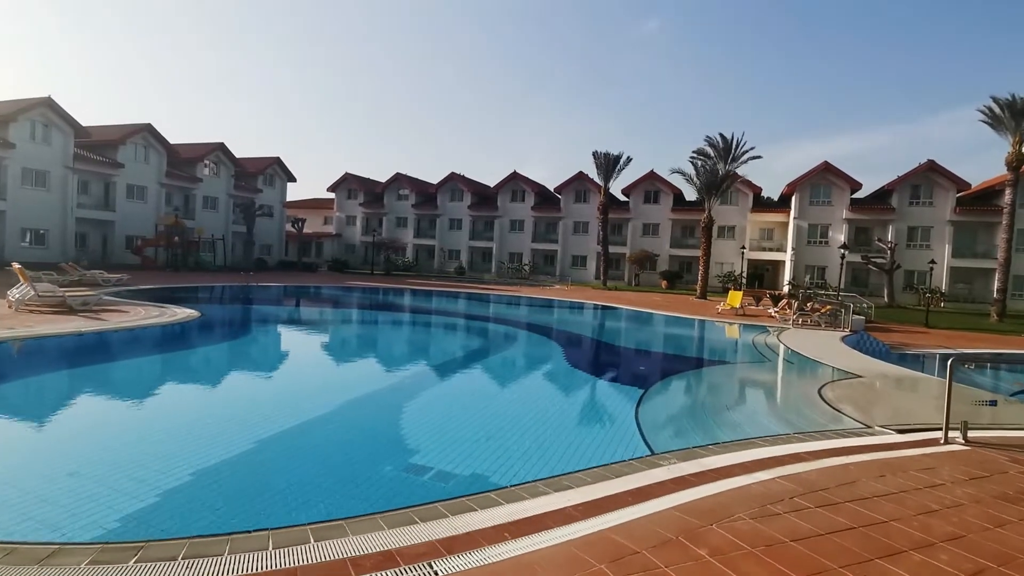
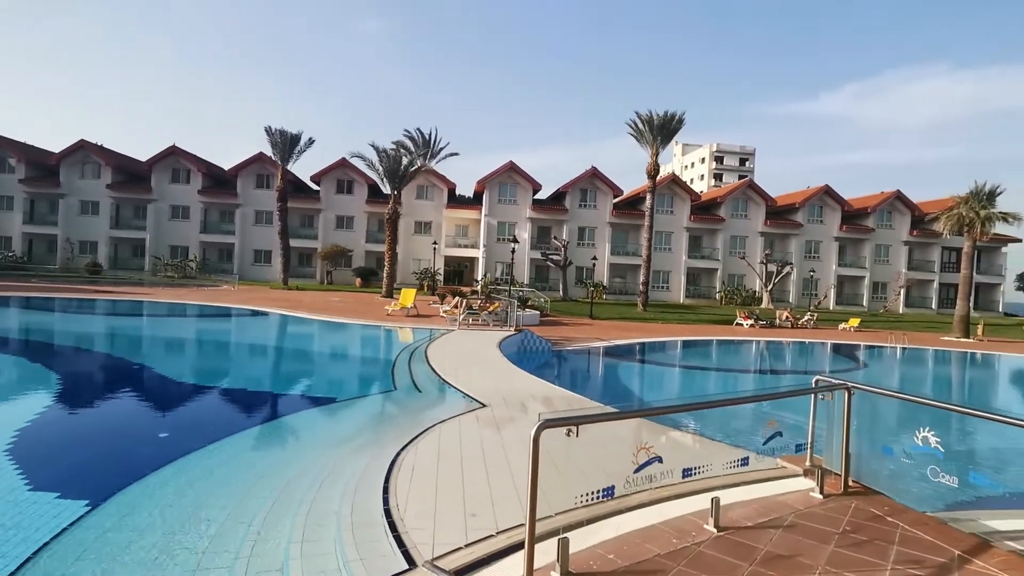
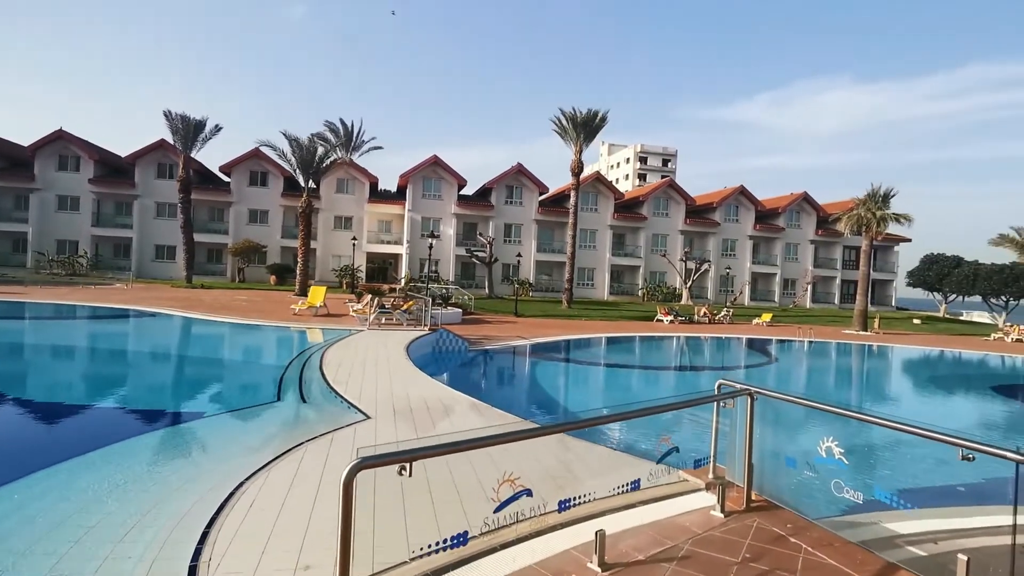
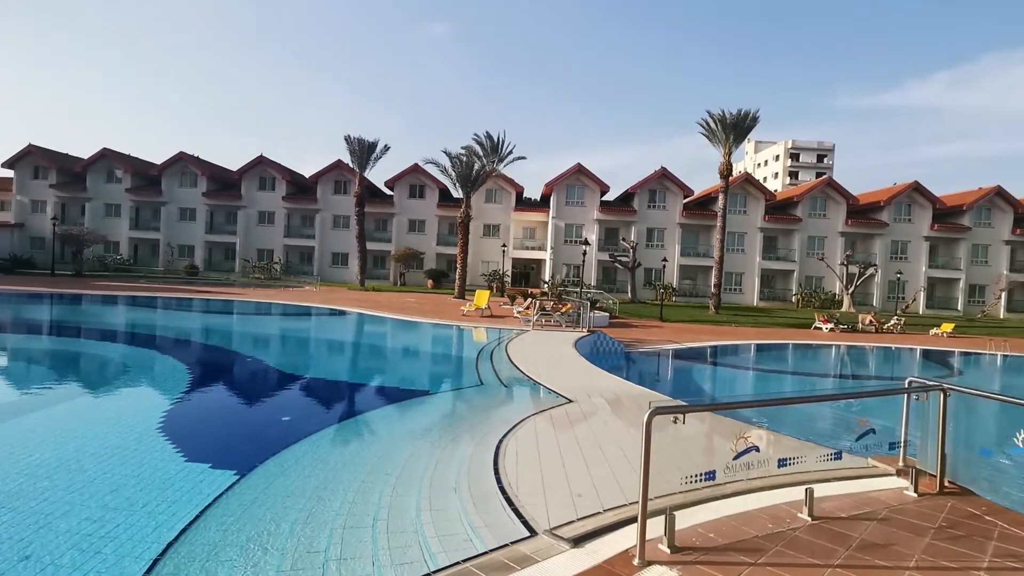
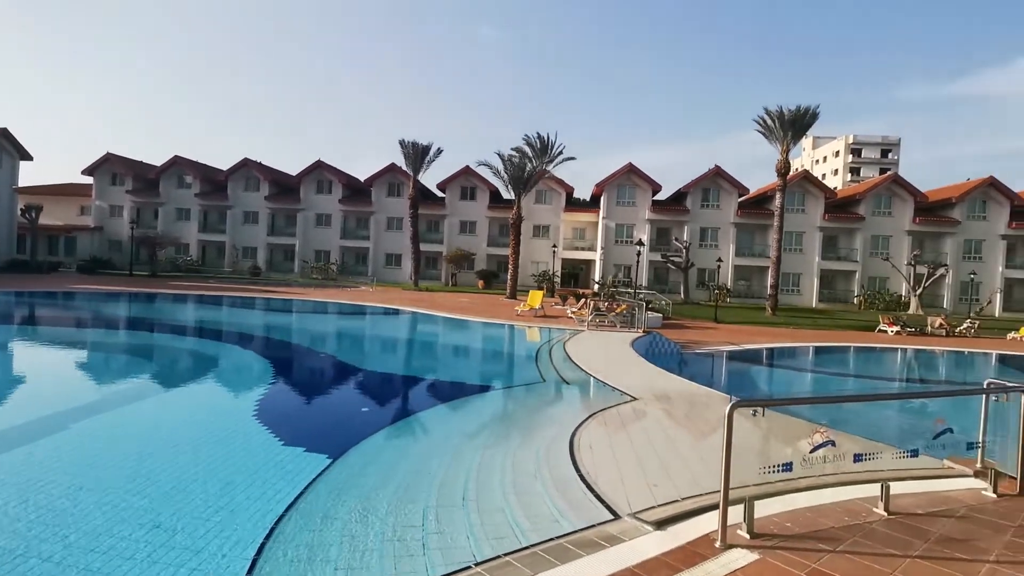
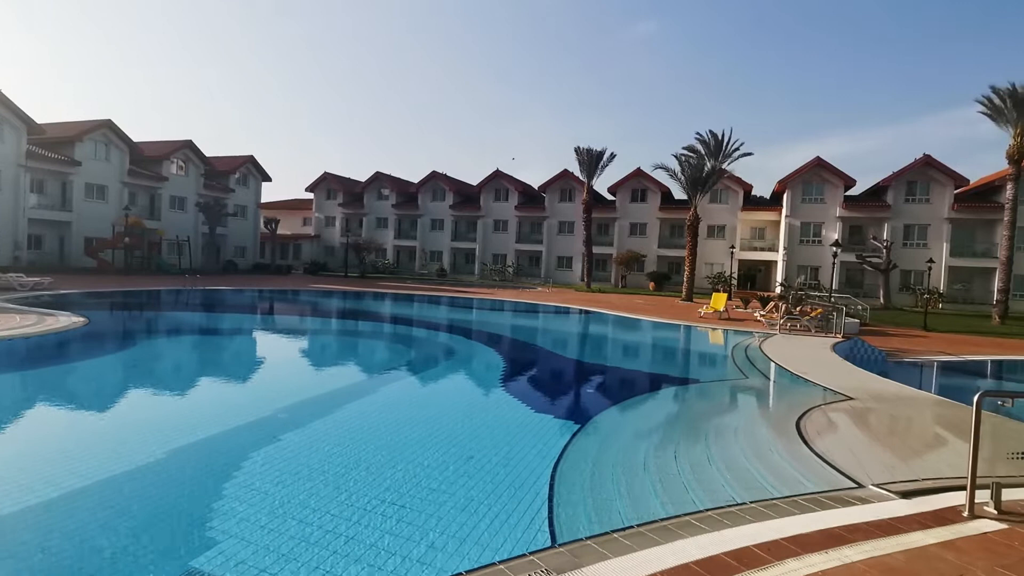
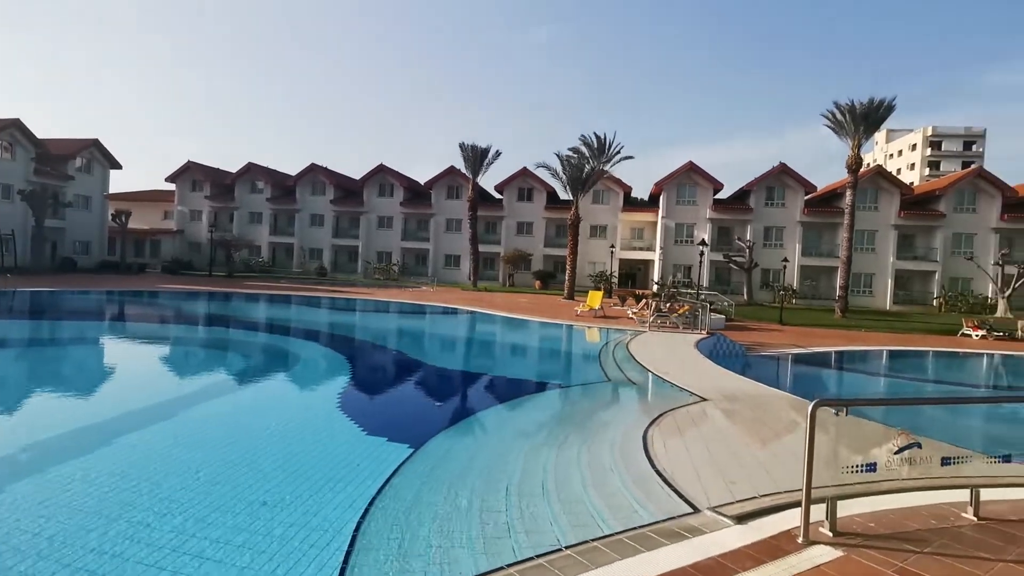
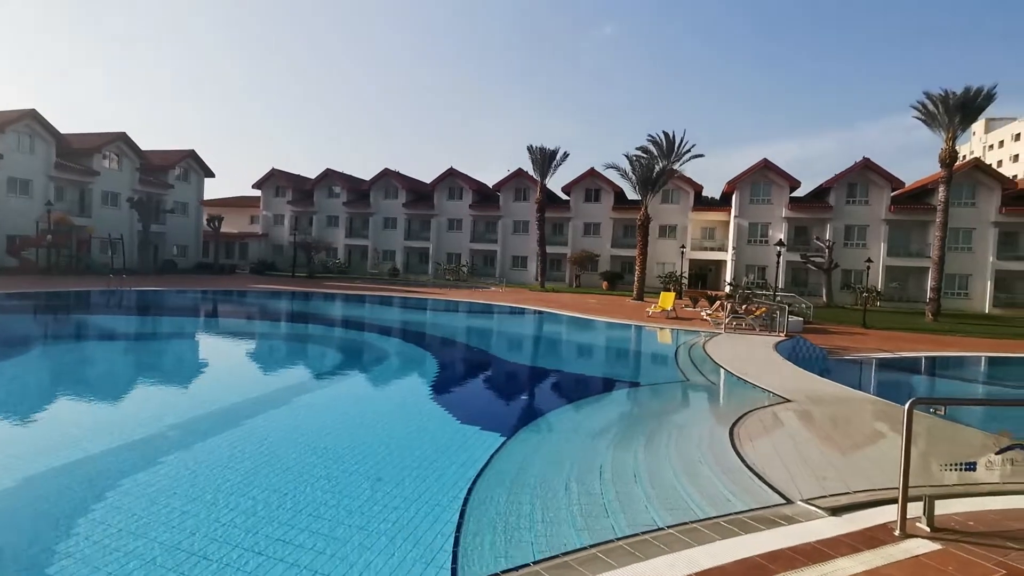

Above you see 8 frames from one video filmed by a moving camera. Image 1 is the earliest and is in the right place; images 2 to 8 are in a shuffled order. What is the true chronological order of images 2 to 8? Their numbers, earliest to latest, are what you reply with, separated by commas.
6, 8, 7, 5, 4, 2, 3
